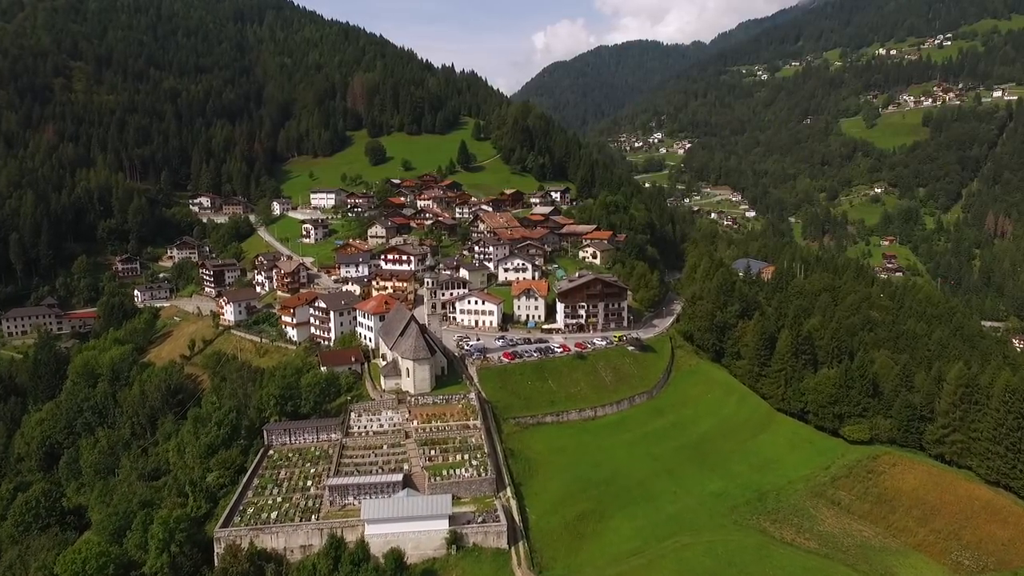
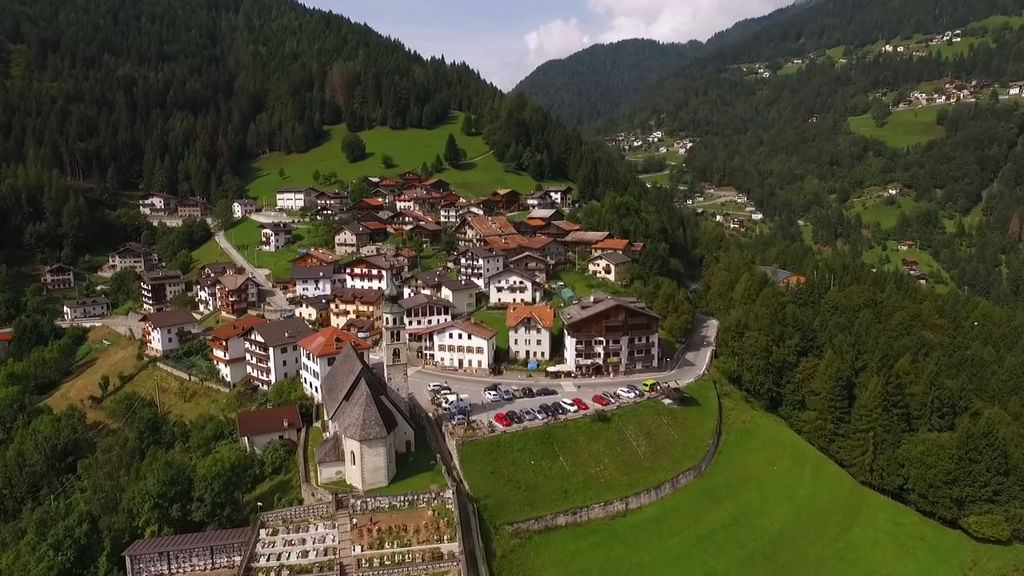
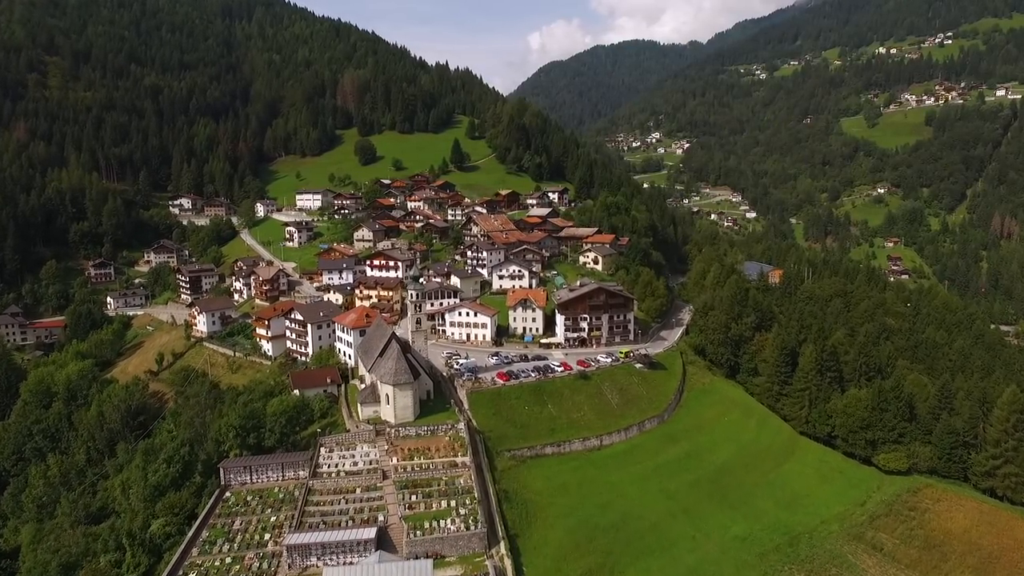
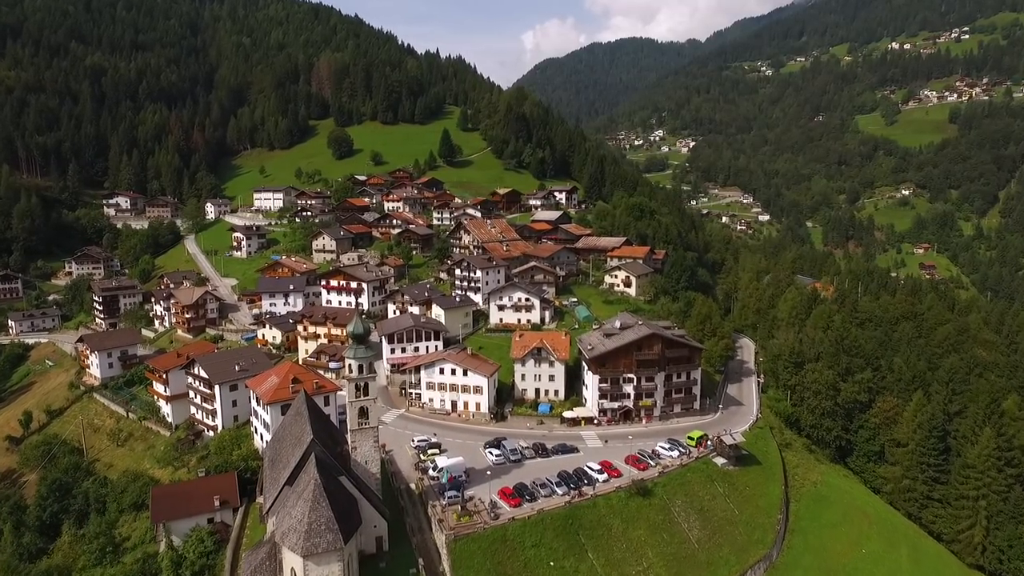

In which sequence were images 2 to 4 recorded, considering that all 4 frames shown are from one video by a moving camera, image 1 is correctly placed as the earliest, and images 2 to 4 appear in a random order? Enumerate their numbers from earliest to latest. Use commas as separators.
3, 2, 4
